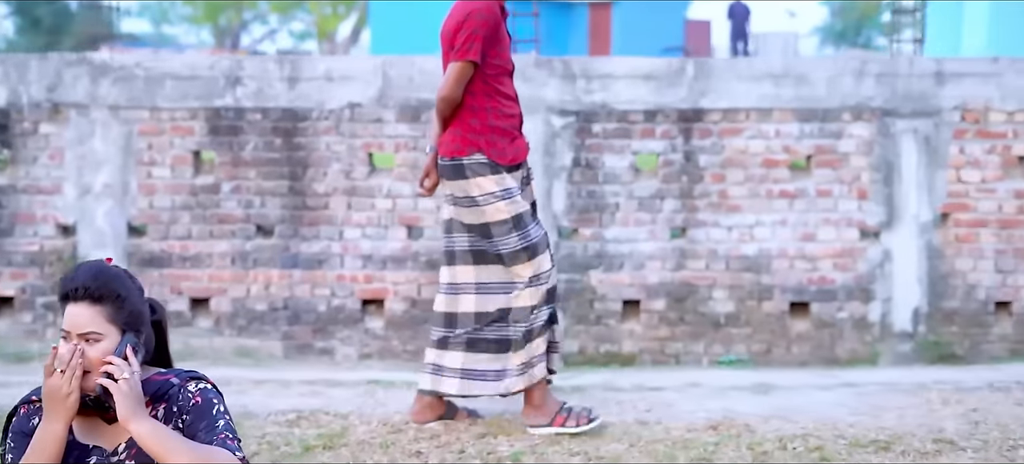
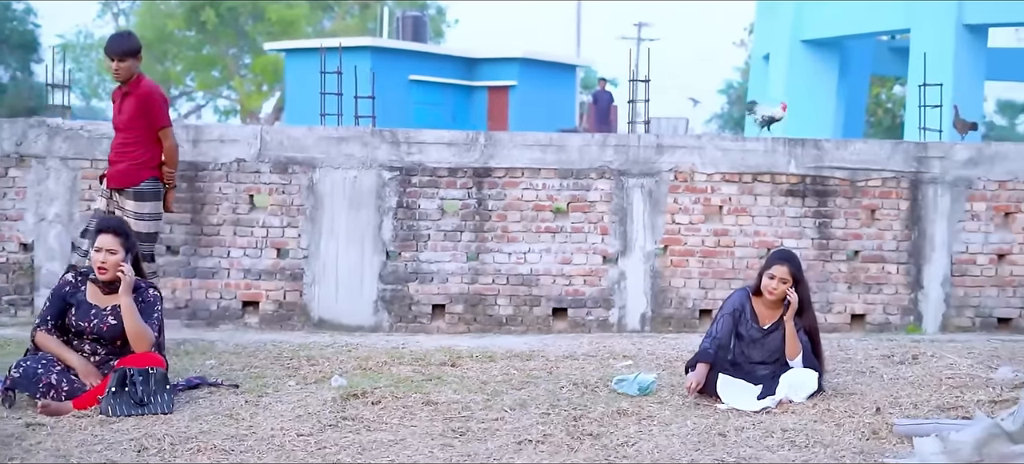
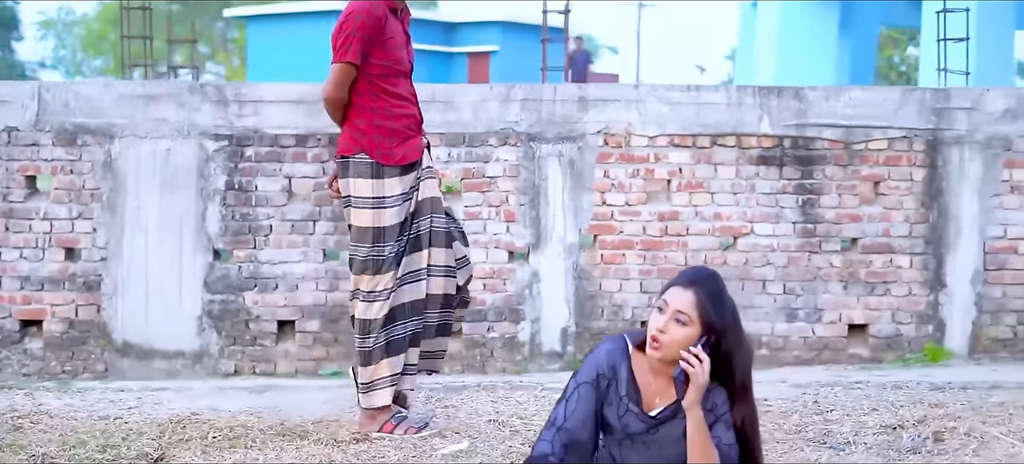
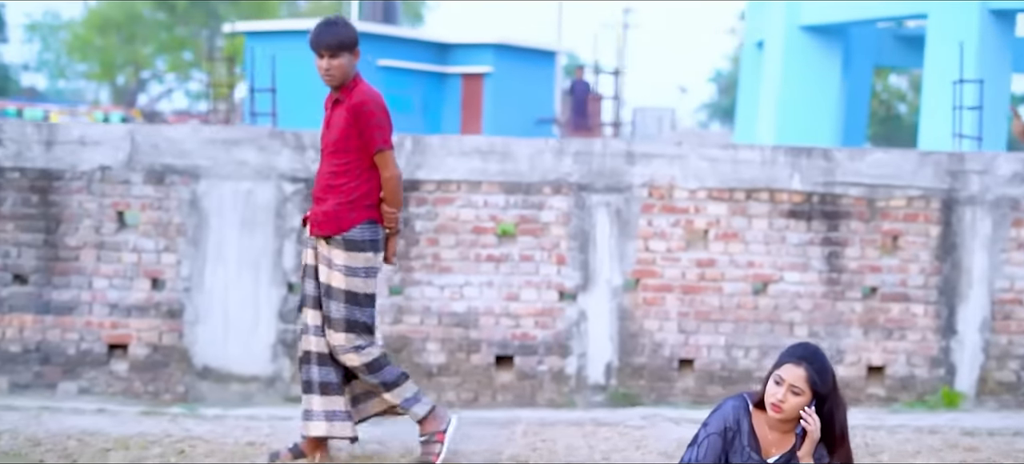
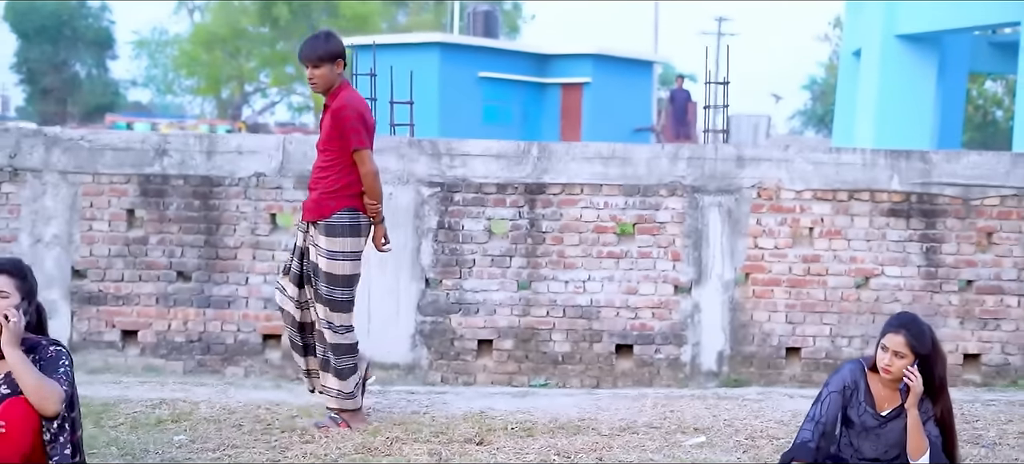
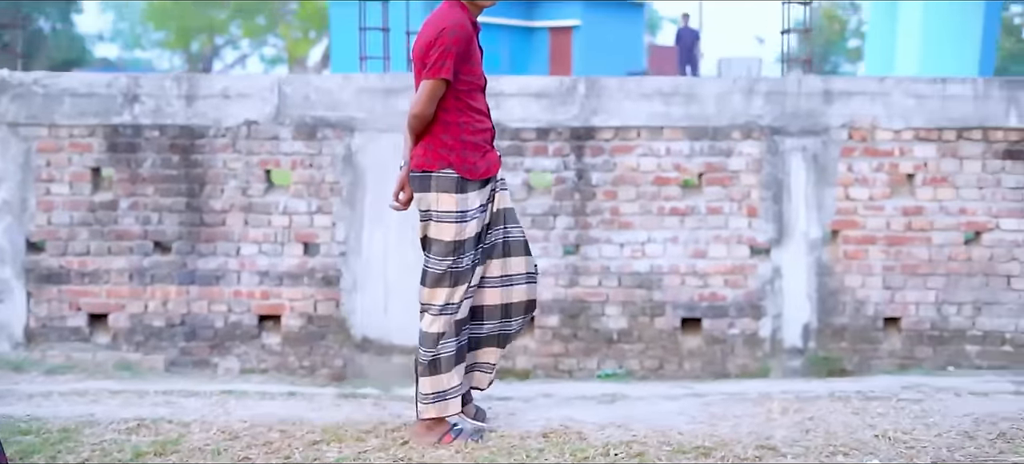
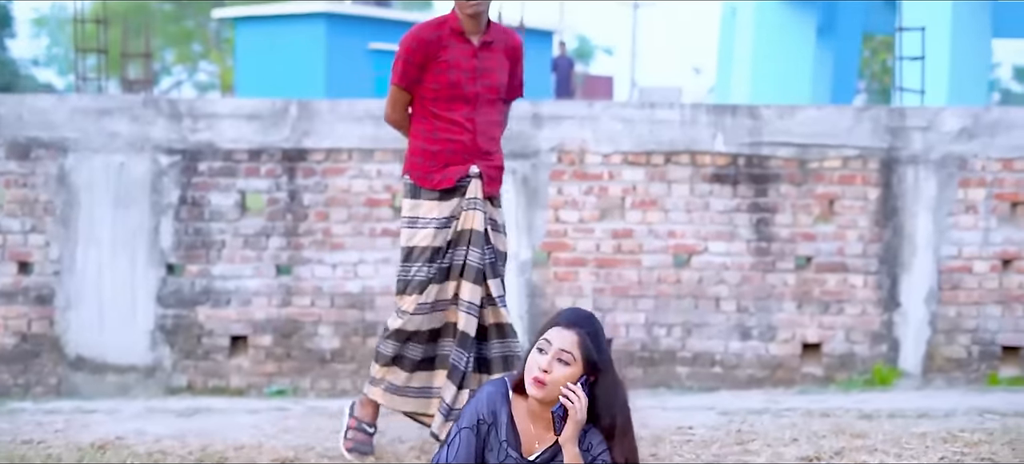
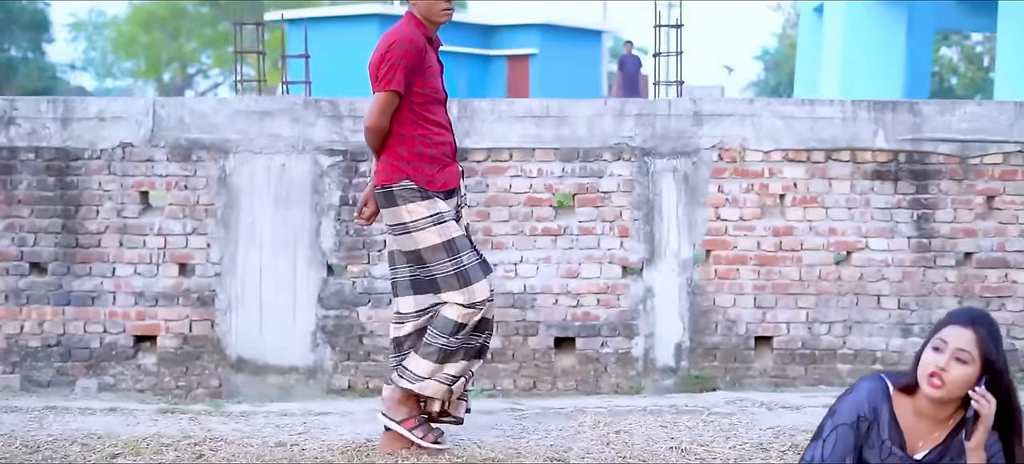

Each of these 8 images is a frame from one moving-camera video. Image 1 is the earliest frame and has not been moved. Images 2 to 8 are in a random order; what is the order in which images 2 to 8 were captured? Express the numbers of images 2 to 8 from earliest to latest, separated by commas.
6, 8, 3, 7, 4, 5, 2
